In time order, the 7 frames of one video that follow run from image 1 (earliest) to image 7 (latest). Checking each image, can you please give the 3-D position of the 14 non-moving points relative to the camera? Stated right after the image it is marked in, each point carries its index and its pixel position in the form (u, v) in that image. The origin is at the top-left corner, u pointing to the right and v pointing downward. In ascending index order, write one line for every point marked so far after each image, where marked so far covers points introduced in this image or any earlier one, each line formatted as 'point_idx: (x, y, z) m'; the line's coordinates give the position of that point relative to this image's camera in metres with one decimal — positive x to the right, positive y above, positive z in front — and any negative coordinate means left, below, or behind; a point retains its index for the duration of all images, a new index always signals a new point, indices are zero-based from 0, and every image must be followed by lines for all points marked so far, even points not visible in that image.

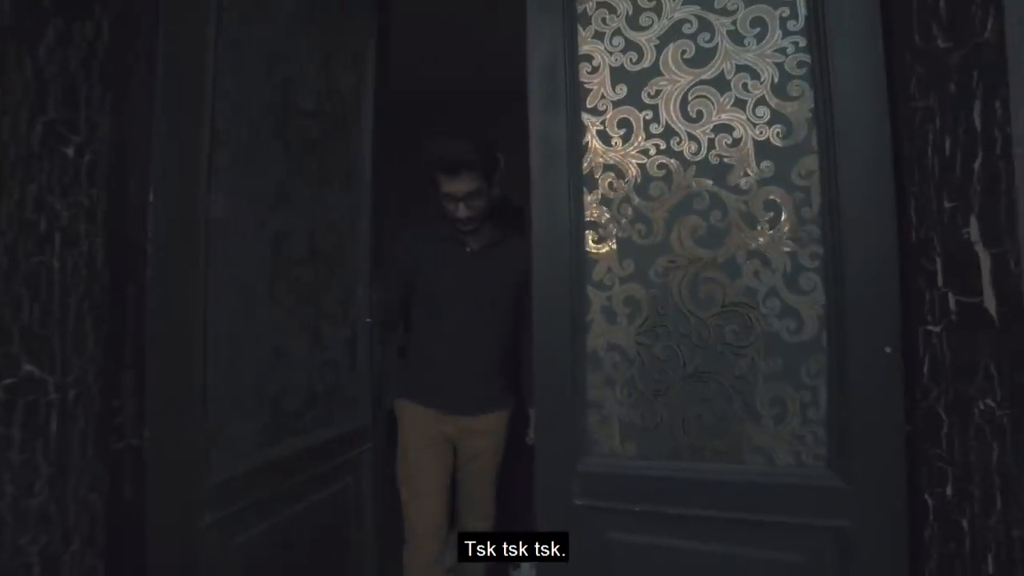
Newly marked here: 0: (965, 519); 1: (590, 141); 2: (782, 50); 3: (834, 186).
0: (+0.6, -0.3, +0.8) m
1: (+0.1, +0.3, +1.1) m
2: (+0.5, +0.4, +1.0) m
3: (+0.5, +0.2, +1.0) m
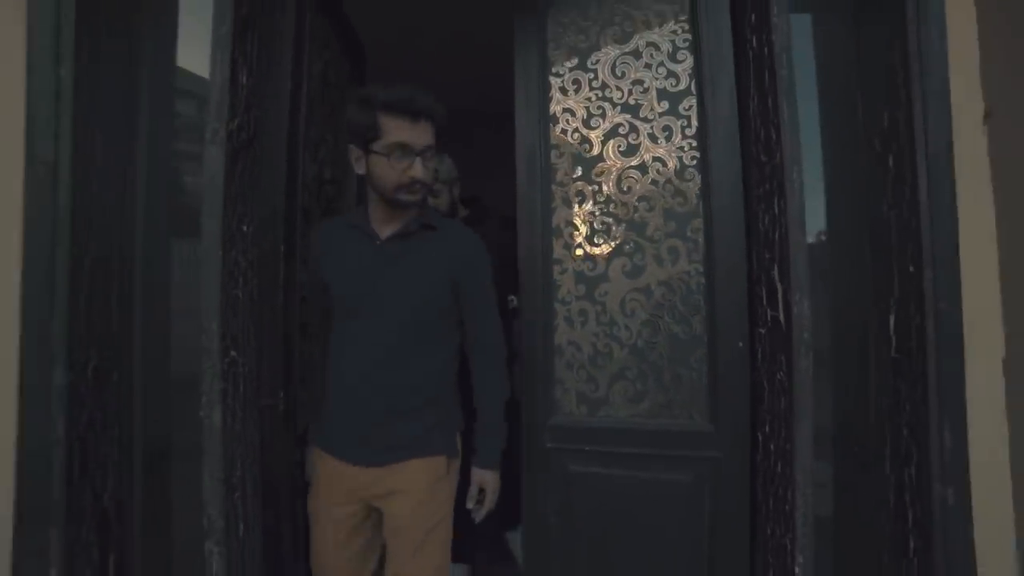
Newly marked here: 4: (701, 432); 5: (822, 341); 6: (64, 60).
0: (+0.6, -0.4, +1.3) m
1: (+0.1, +0.2, +1.6) m
2: (+0.5, +0.4, +1.5) m
3: (+0.5, +0.1, +1.5) m
4: (+0.5, -0.4, +1.5) m
5: (+0.8, -0.1, +1.5) m
6: (-1.0, +0.5, +1.2) m
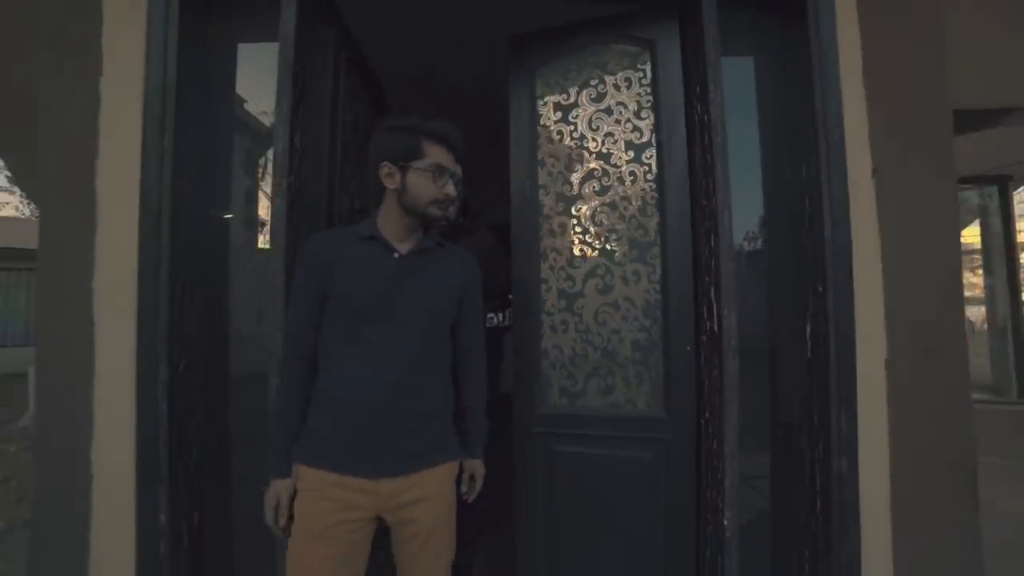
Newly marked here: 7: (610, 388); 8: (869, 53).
0: (+0.6, -0.4, +1.7) m
1: (+0.1, +0.2, +2.0) m
2: (+0.4, +0.3, +1.9) m
3: (+0.5, +0.1, +1.8) m
4: (+0.5, -0.4, +1.8) m
5: (+0.8, -0.2, +1.8) m
6: (-1.0, +0.4, +1.6) m
7: (+0.3, -0.3, +1.9) m
8: (+1.1, +0.7, +1.7) m
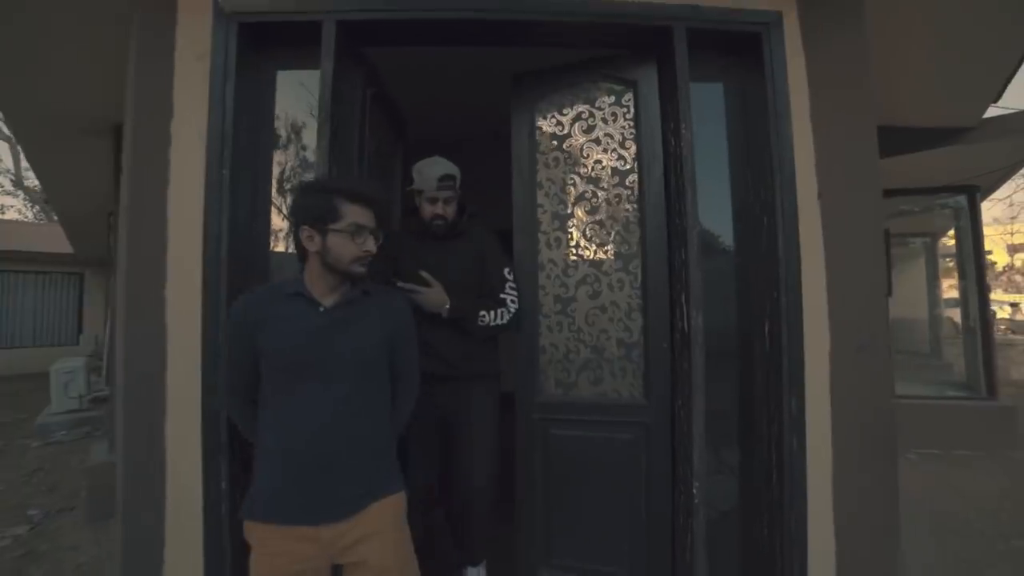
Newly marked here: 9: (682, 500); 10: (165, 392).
0: (+0.6, -0.4, +2.0) m
1: (+0.1, +0.2, +2.3) m
2: (+0.4, +0.3, +2.2) m
3: (+0.5, +0.1, +2.2) m
4: (+0.5, -0.4, +2.2) m
5: (+0.8, -0.2, +2.1) m
6: (-1.0, +0.4, +1.9) m
7: (+0.3, -0.4, +2.2) m
8: (+1.1, +0.7, +2.0) m
9: (+0.6, -0.8, +2.0) m
10: (-1.1, -0.3, +1.8) m
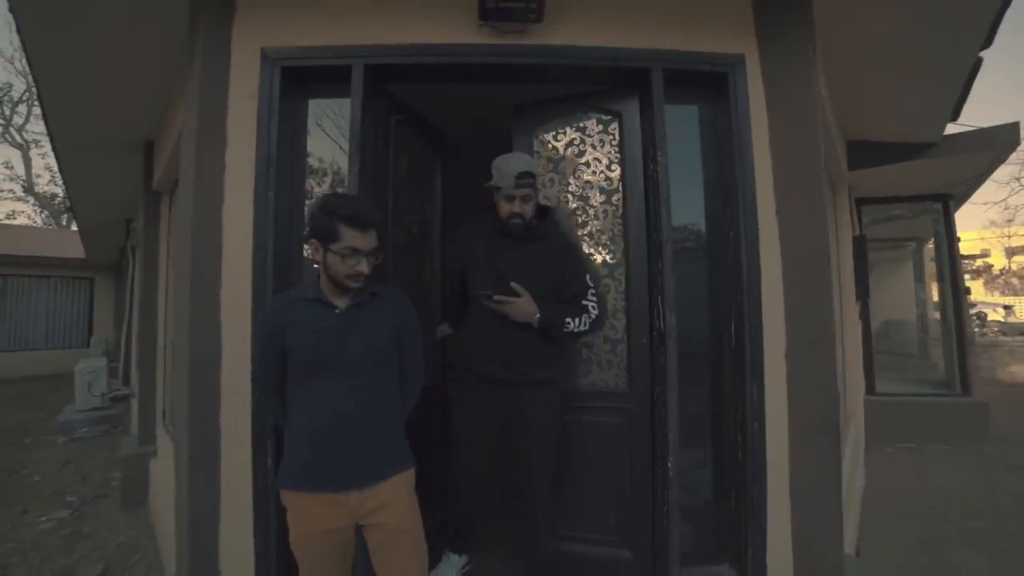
0: (+0.6, -0.5, +2.3) m
1: (+0.1, +0.1, +2.6) m
2: (+0.5, +0.3, +2.5) m
3: (+0.5, 0.0, +2.5) m
4: (+0.5, -0.5, +2.5) m
5: (+0.8, -0.2, +2.5) m
6: (-1.0, +0.4, +2.2) m
7: (+0.3, -0.4, +2.5) m
8: (+1.1, +0.7, +2.4) m
9: (+0.6, -0.8, +2.3) m
10: (-1.1, -0.4, +2.2) m
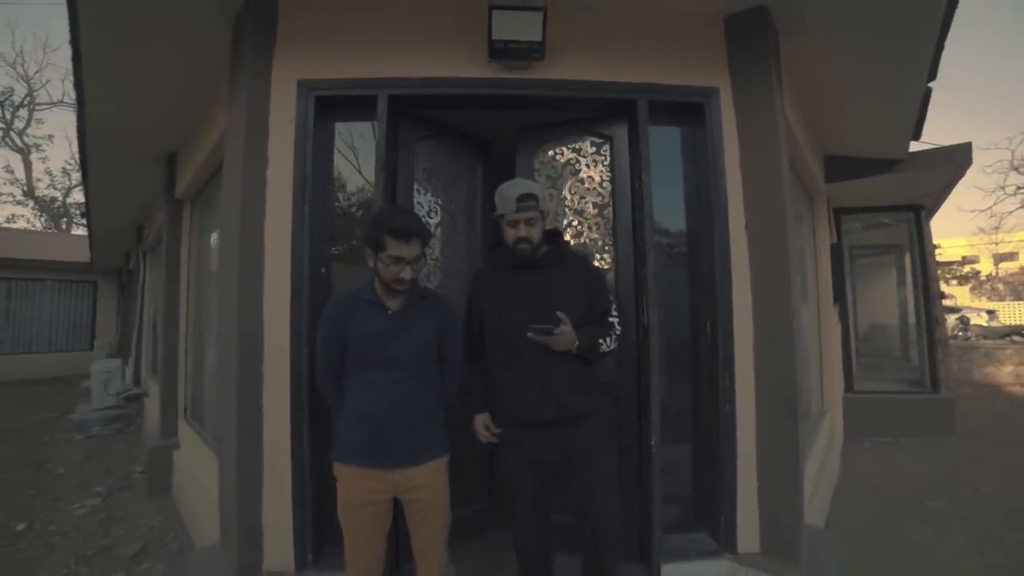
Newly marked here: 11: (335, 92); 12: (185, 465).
0: (+0.6, -0.5, +2.7) m
1: (+0.1, +0.1, +2.9) m
2: (+0.5, +0.3, +2.9) m
3: (+0.5, 0.0, +2.8) m
4: (+0.5, -0.5, +2.8) m
5: (+0.8, -0.2, +2.8) m
6: (-0.9, +0.4, +2.6) m
7: (+0.4, -0.4, +2.9) m
8: (+1.1, +0.7, +2.7) m
9: (+0.6, -0.8, +2.7) m
10: (-1.1, -0.4, +2.5) m
11: (-0.8, +0.9, +2.6) m
12: (-2.5, -1.3, +4.3) m
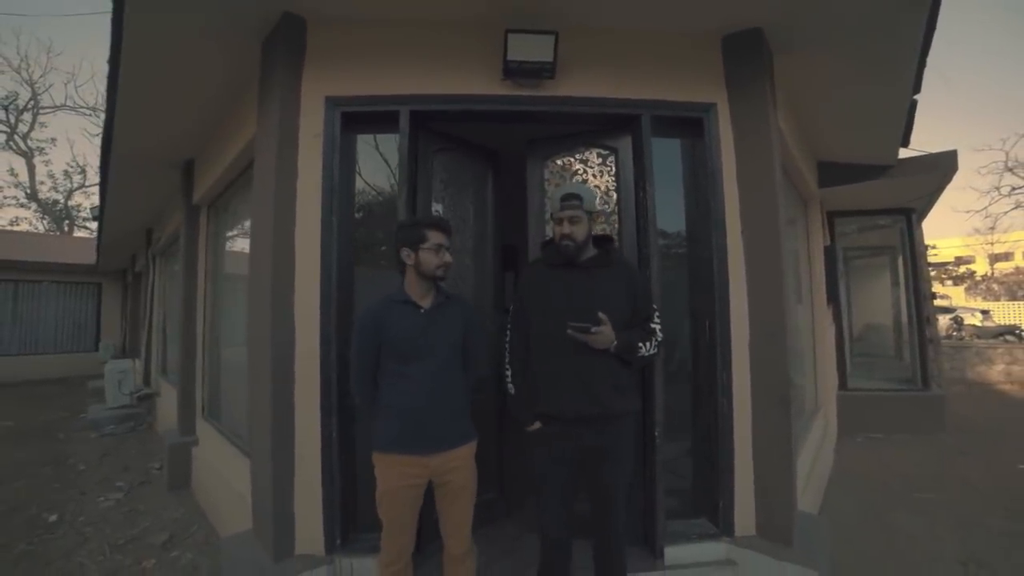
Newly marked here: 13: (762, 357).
0: (+0.7, -0.5, +2.9) m
1: (+0.2, +0.1, +3.1) m
2: (+0.5, +0.3, +3.1) m
3: (+0.6, 0.0, +3.0) m
4: (+0.6, -0.5, +3.0) m
5: (+0.9, -0.2, +3.0) m
6: (-0.9, +0.4, +2.8) m
7: (+0.4, -0.4, +3.1) m
8: (+1.2, +0.7, +2.9) m
9: (+0.7, -0.8, +2.9) m
10: (-1.0, -0.4, +2.7) m
11: (-0.7, +0.9, +2.8) m
12: (-2.4, -1.4, +4.5) m
13: (+1.2, -0.3, +2.8) m
